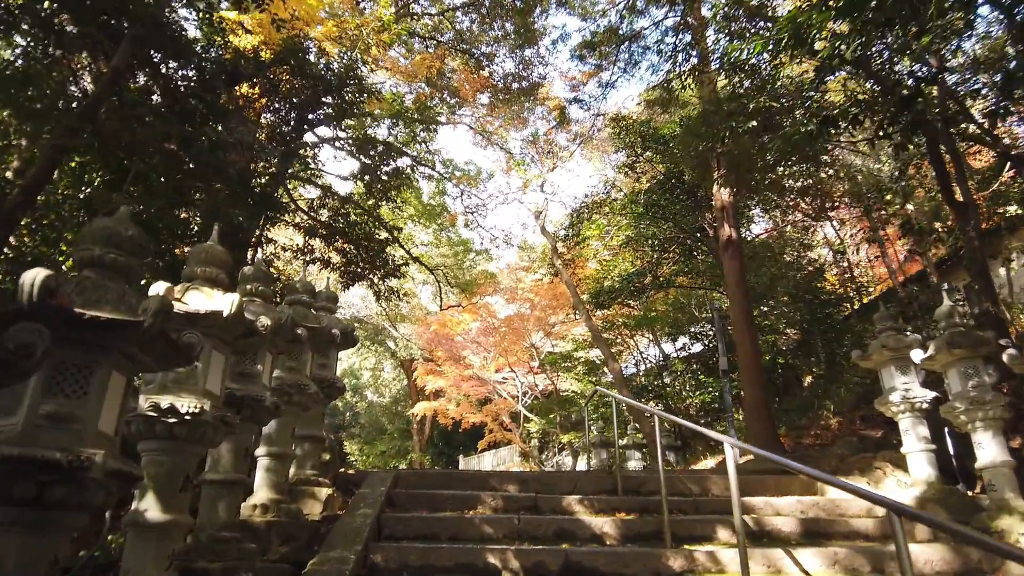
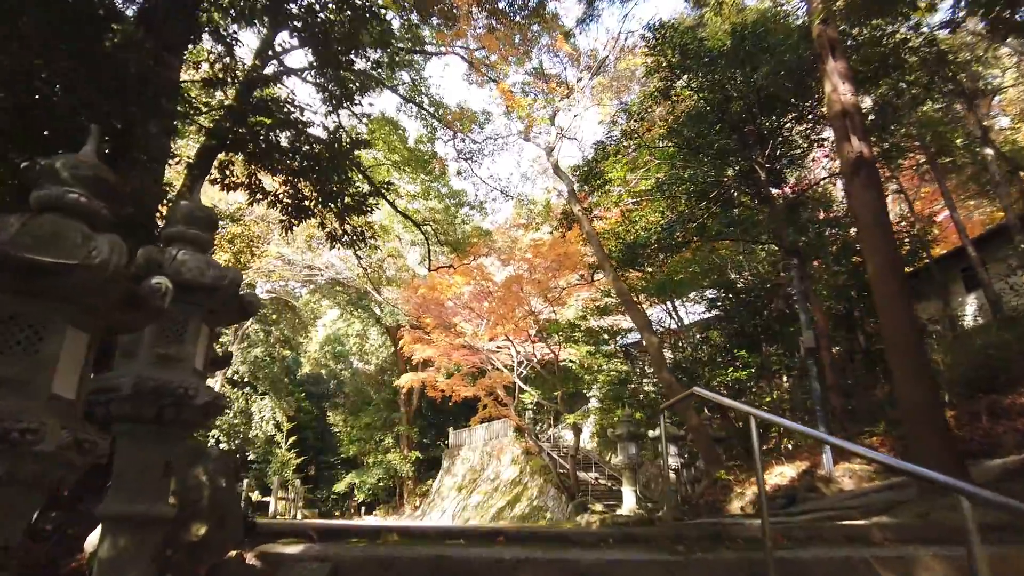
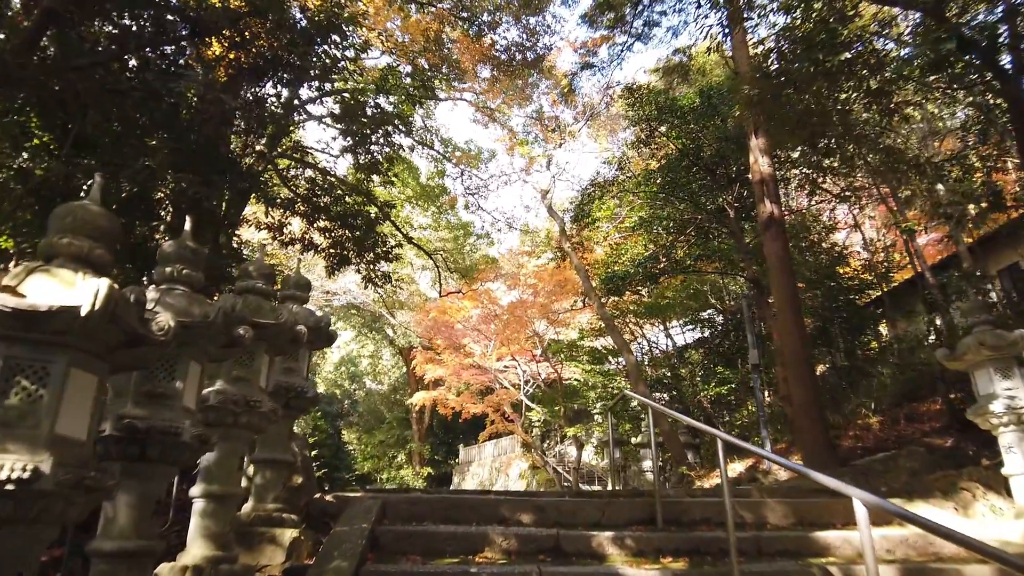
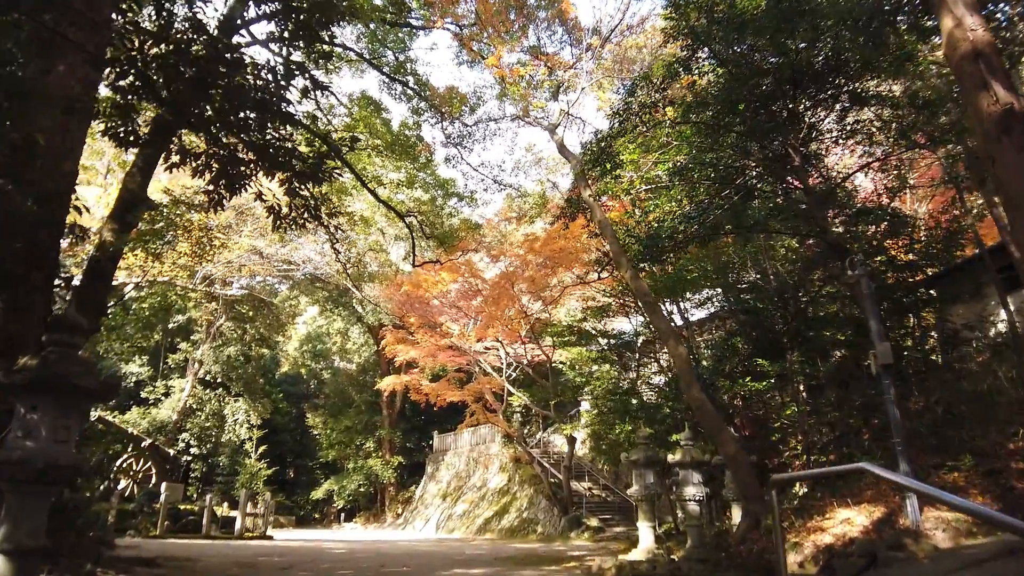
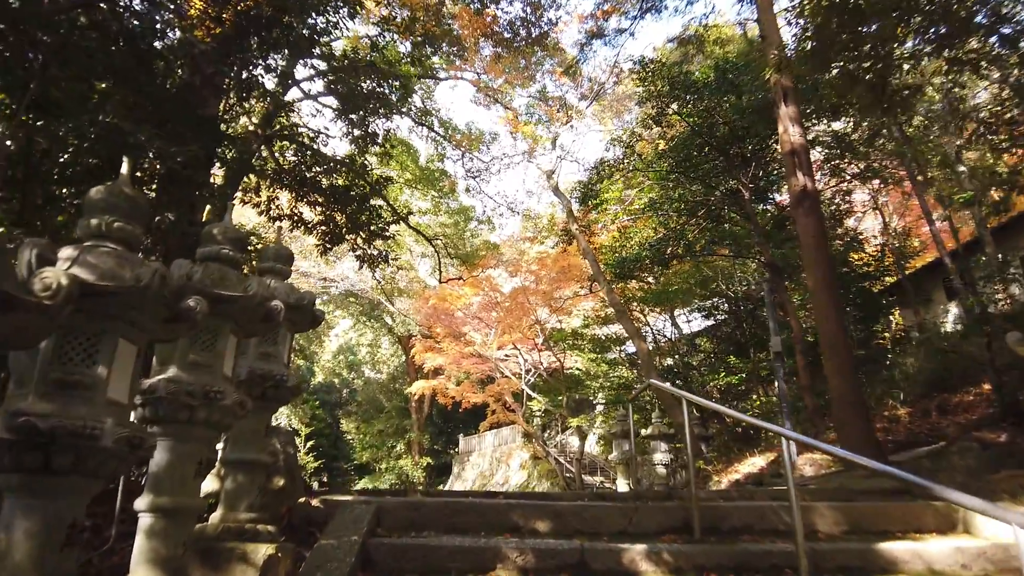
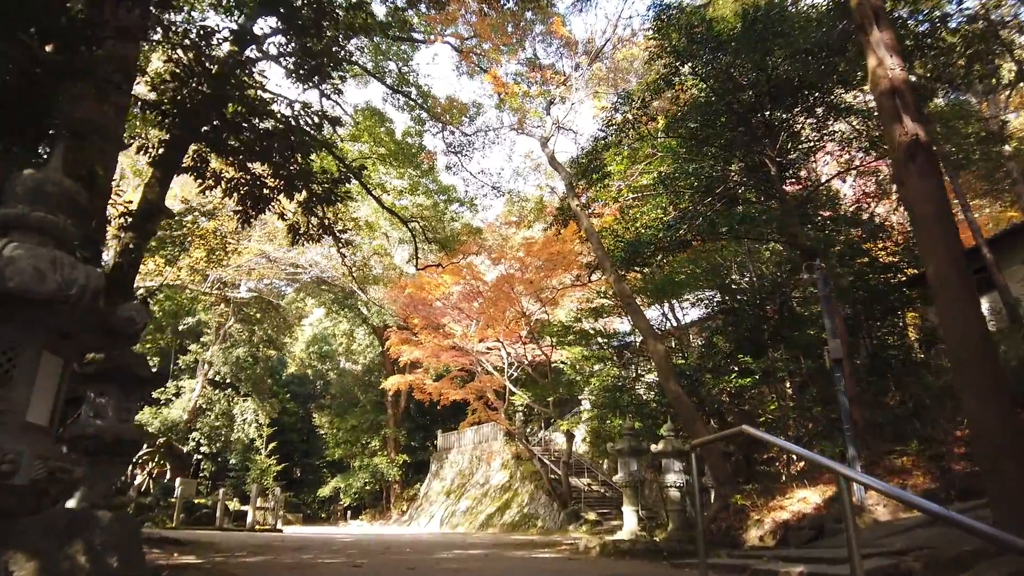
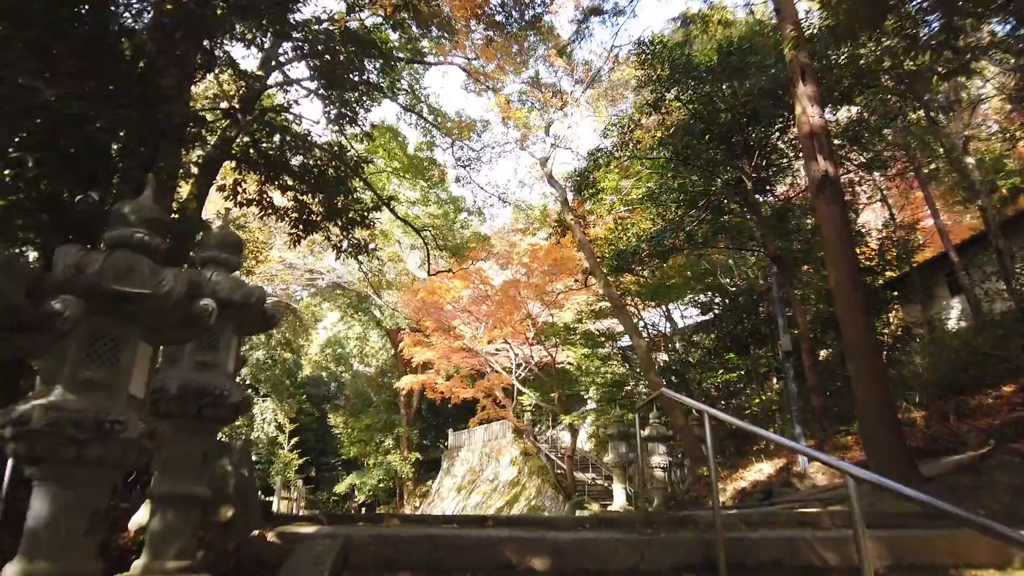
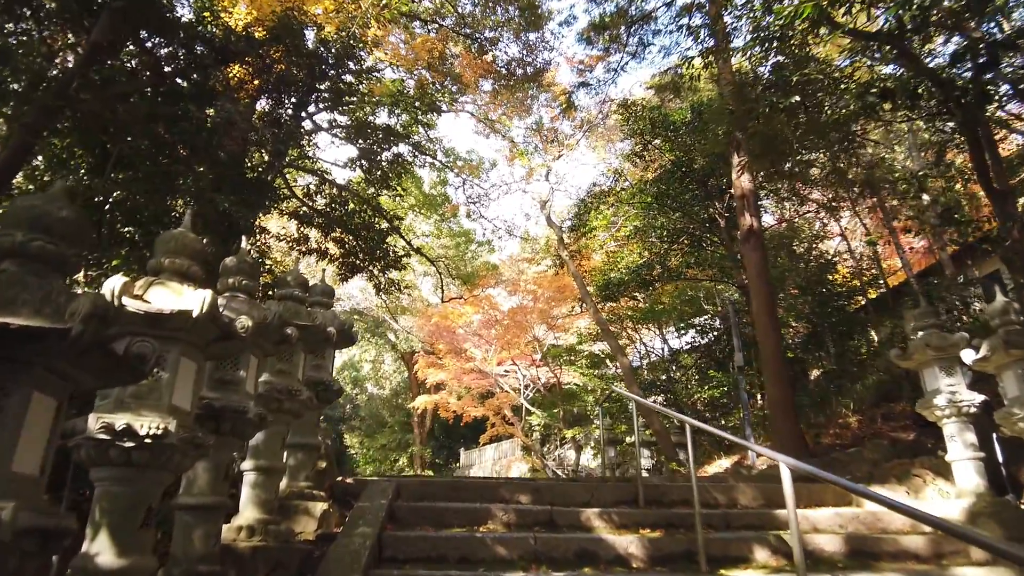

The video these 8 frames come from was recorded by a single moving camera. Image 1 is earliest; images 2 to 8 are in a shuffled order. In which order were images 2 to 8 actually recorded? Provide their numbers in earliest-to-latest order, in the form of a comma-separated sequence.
8, 3, 5, 7, 2, 6, 4
